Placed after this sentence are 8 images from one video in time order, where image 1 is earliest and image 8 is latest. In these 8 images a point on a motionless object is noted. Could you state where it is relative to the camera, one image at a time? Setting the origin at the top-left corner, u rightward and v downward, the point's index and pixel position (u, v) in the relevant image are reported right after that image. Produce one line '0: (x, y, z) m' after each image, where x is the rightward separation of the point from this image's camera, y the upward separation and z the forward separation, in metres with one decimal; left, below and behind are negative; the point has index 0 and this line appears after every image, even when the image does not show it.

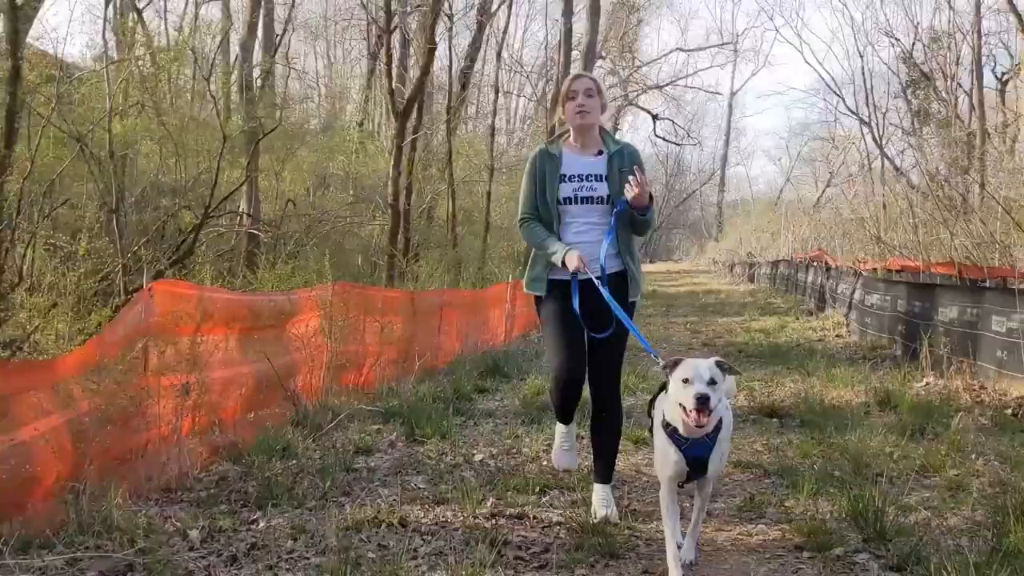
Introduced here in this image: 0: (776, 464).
0: (+1.3, -0.9, +3.6) m
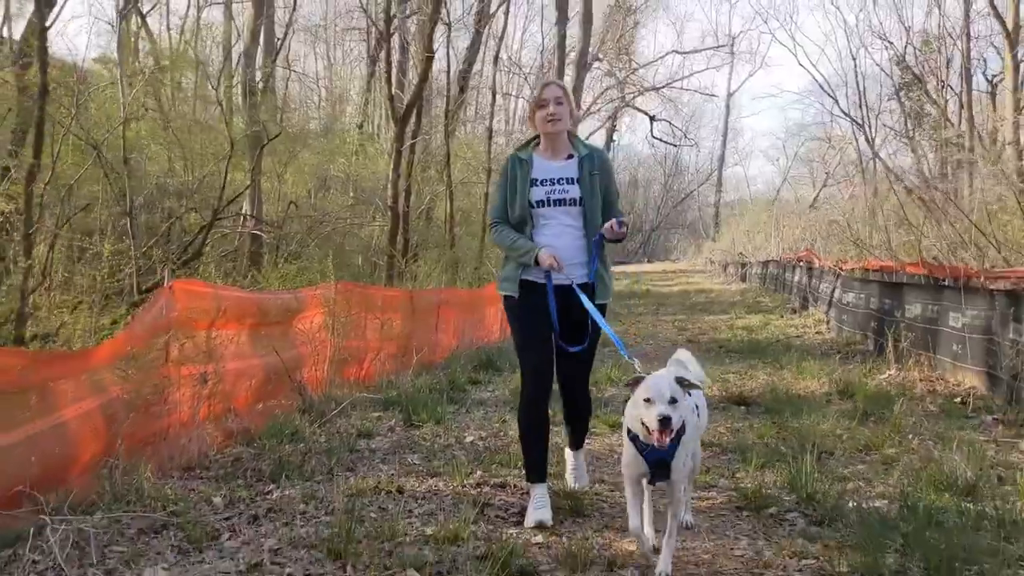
0: (+1.3, -0.9, +4.0) m
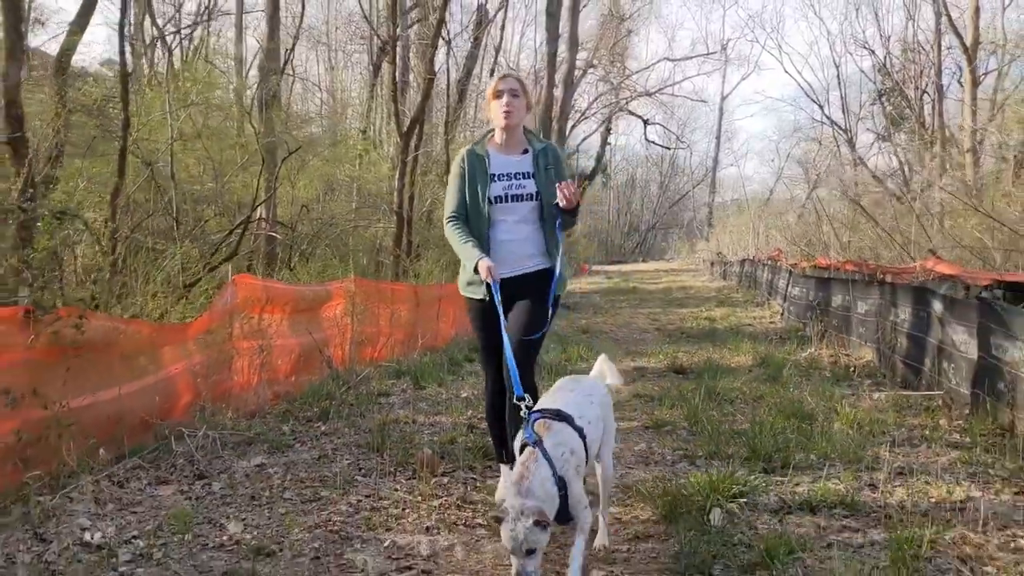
0: (+1.1, -0.8, +5.4) m
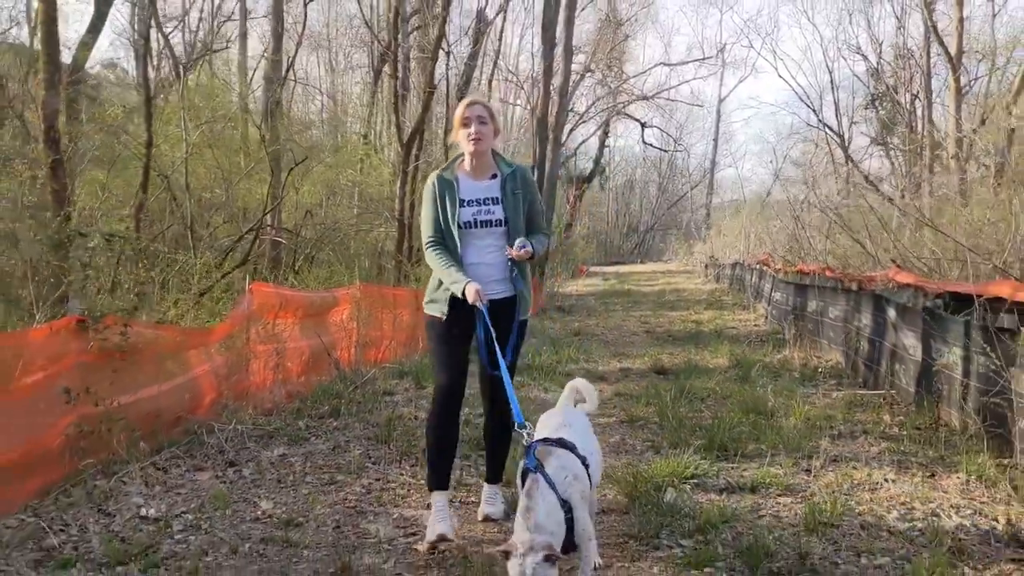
0: (+1.1, -0.9, +6.0) m
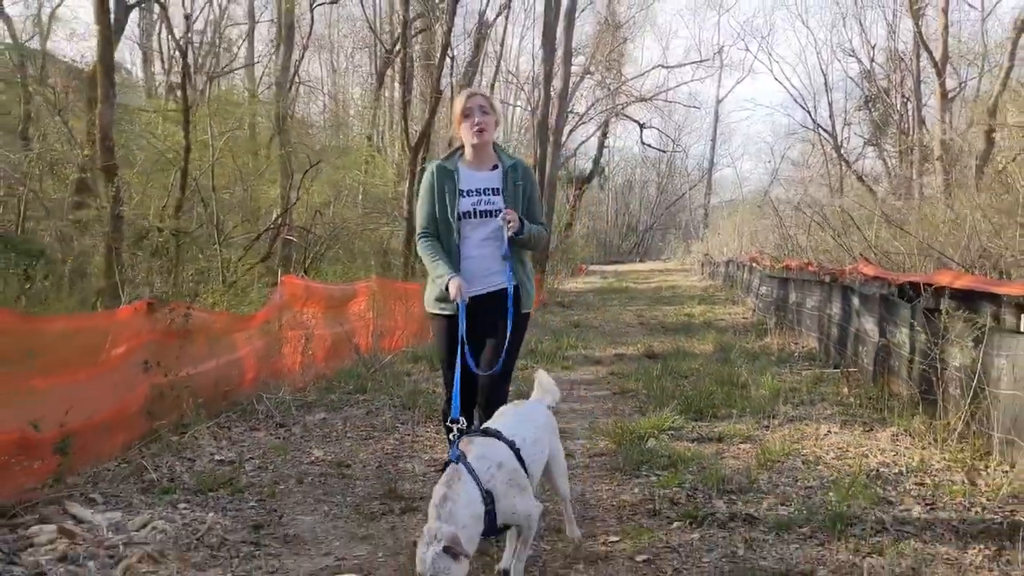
0: (+1.1, -0.8, +6.7) m
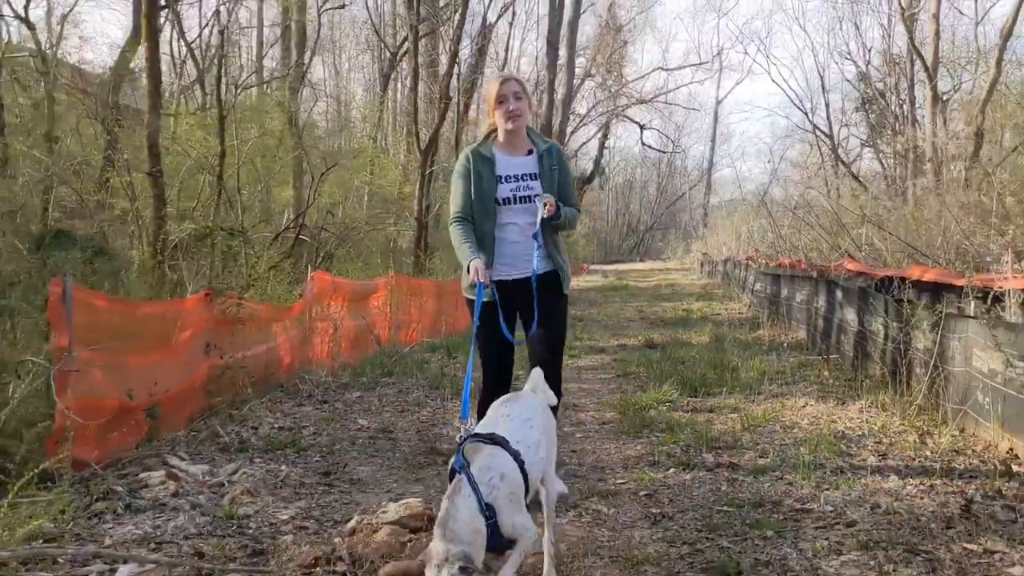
0: (+1.3, -0.7, +7.4) m
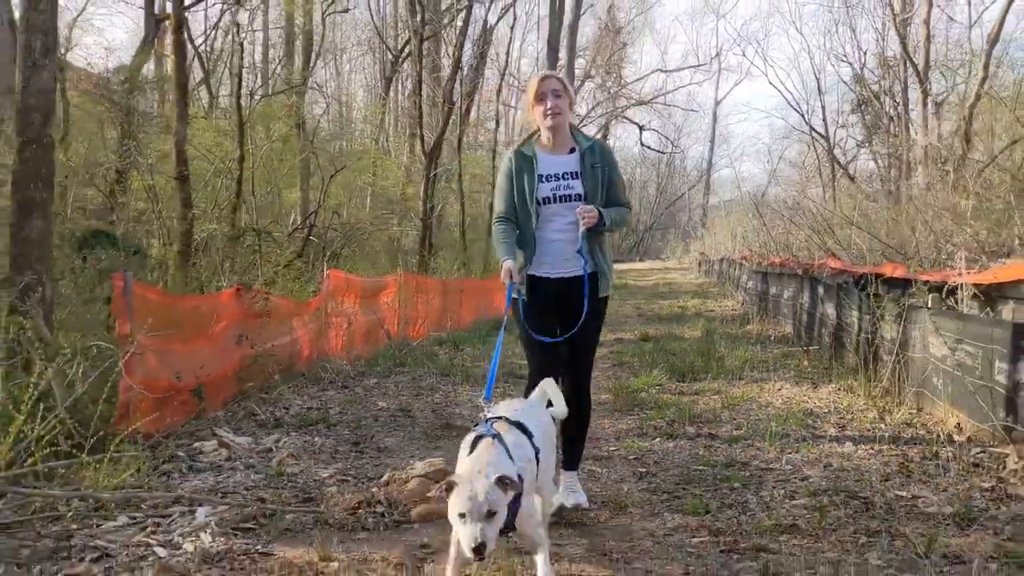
0: (+1.3, -0.7, +7.9) m
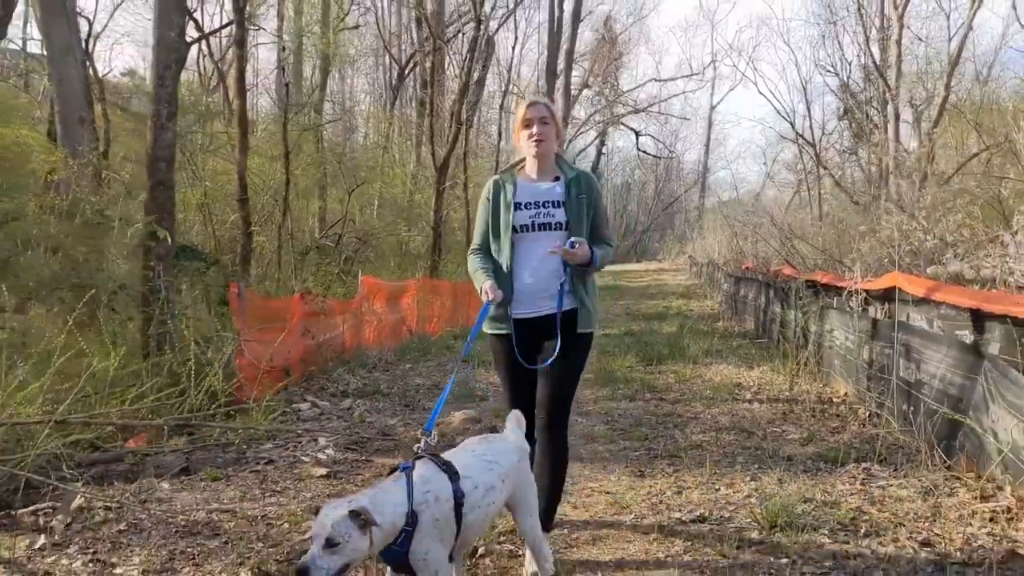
0: (+1.4, -0.8, +9.6) m
